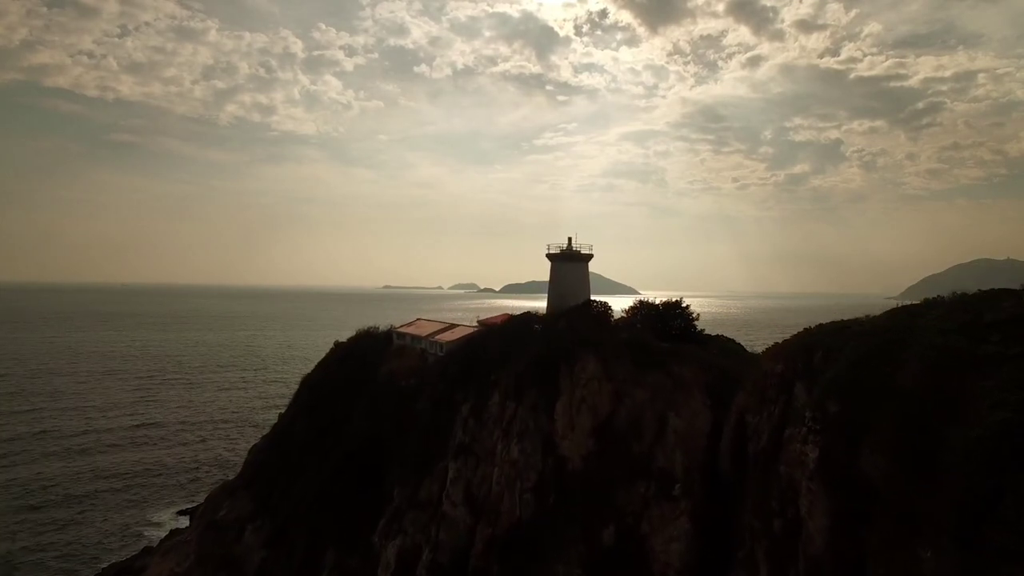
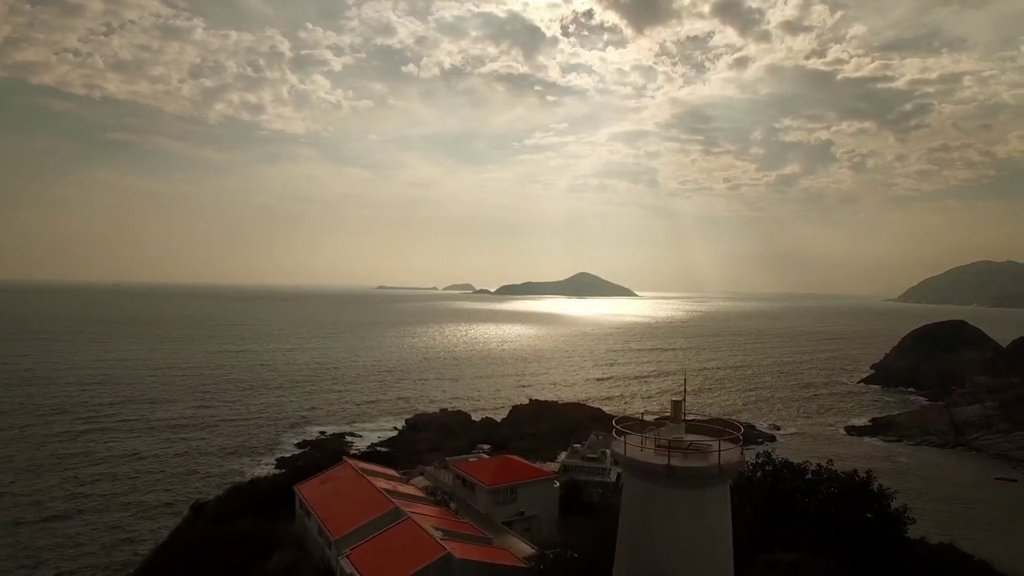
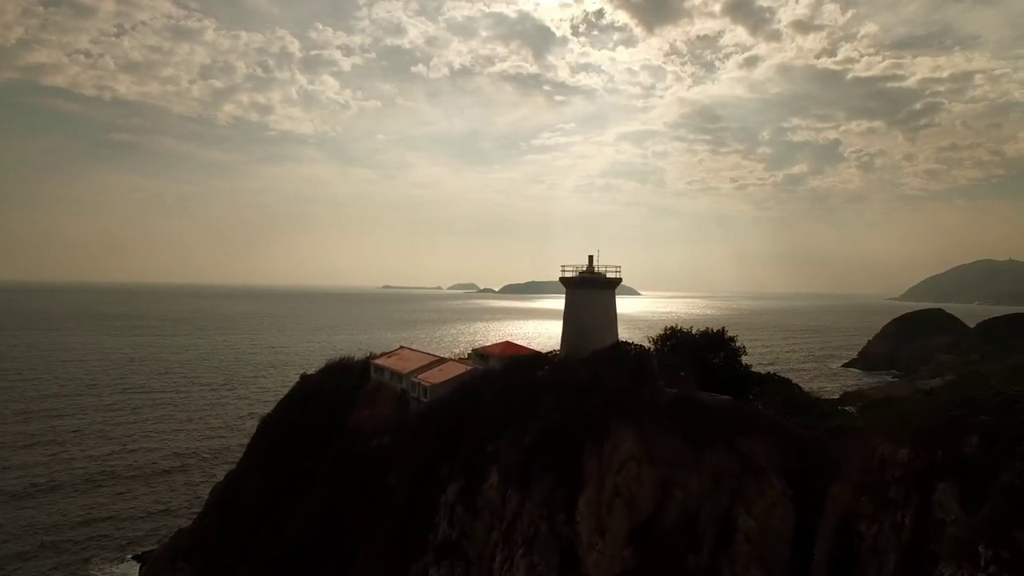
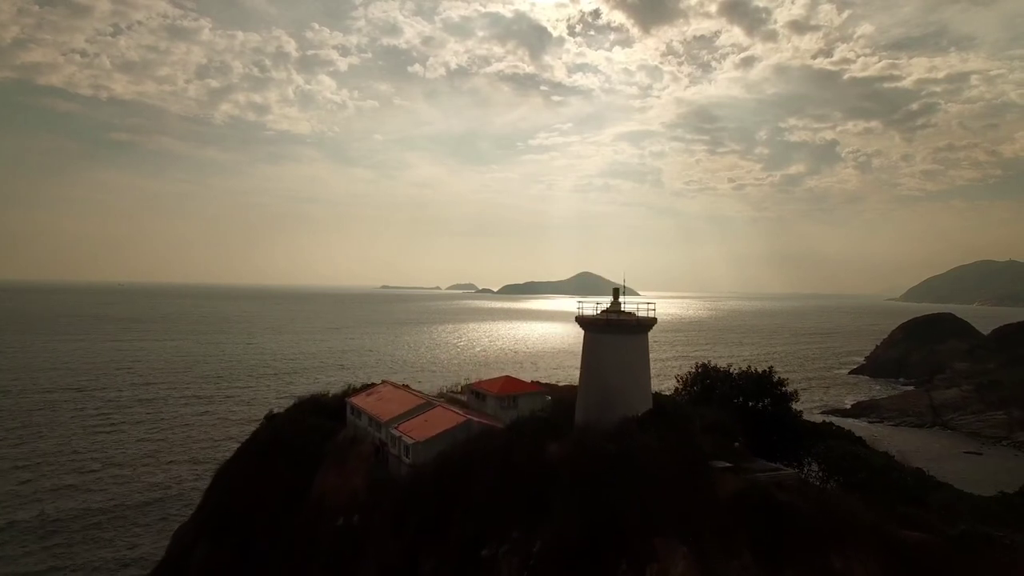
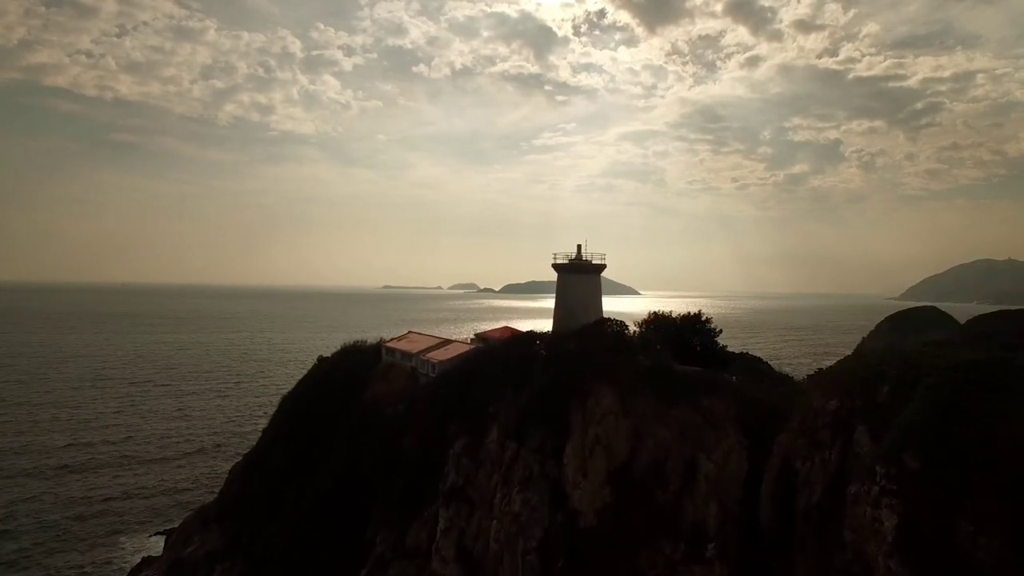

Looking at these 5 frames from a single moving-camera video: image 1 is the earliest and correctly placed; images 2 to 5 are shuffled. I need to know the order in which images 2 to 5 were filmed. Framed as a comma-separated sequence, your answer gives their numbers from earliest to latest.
5, 3, 4, 2
